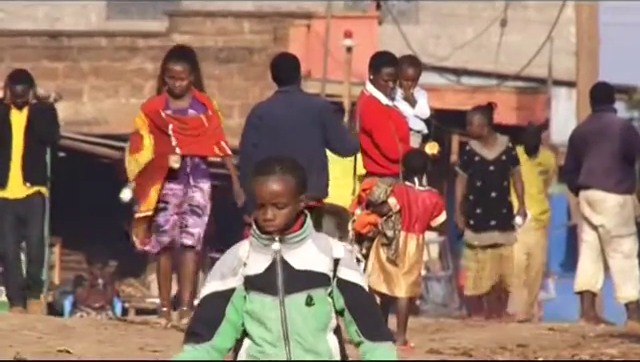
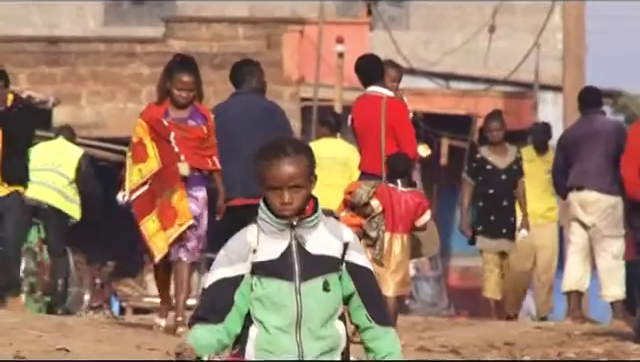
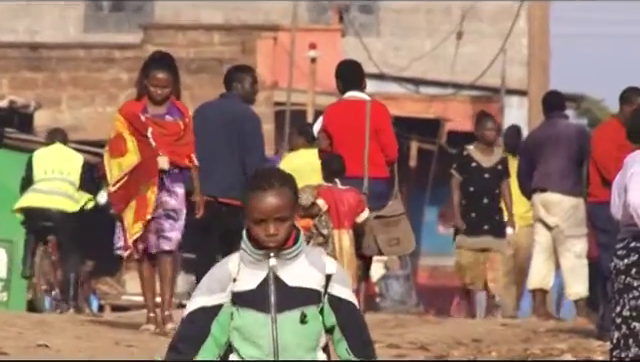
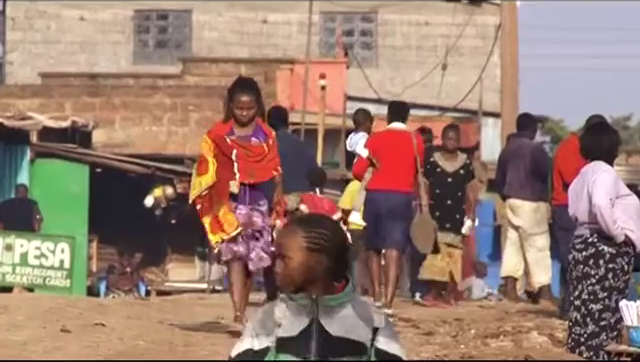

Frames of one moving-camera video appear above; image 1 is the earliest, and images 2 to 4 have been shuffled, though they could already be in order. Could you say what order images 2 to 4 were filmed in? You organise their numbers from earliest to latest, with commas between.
2, 3, 4
